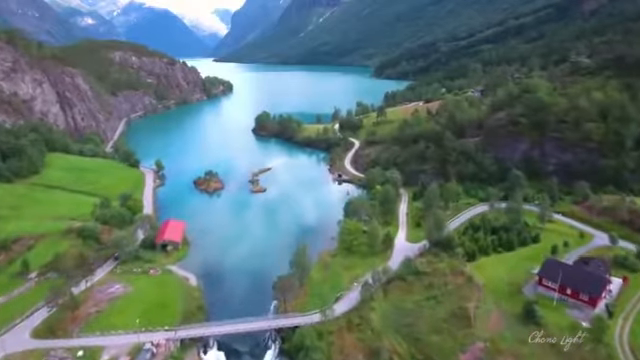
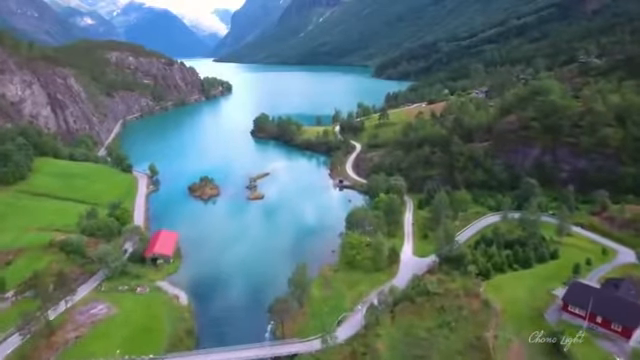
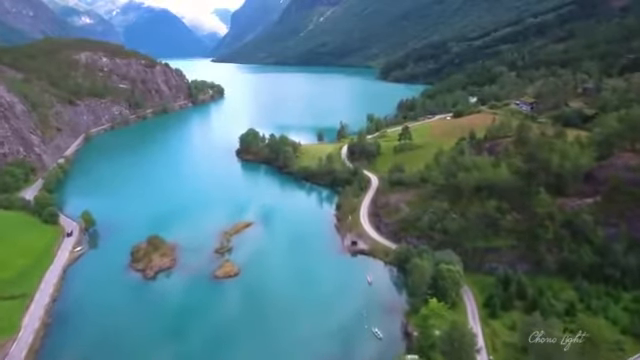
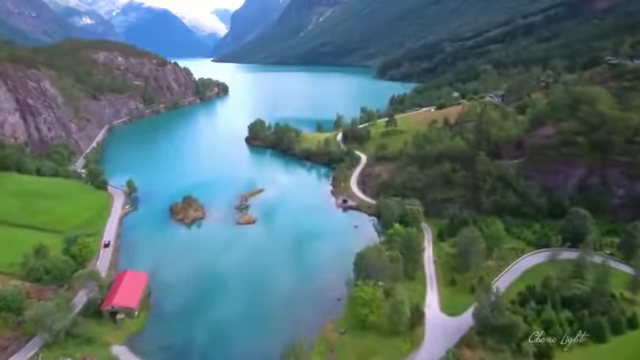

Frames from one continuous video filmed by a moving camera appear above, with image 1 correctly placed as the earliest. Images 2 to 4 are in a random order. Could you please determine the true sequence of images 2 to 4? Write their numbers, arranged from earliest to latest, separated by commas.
2, 4, 3
